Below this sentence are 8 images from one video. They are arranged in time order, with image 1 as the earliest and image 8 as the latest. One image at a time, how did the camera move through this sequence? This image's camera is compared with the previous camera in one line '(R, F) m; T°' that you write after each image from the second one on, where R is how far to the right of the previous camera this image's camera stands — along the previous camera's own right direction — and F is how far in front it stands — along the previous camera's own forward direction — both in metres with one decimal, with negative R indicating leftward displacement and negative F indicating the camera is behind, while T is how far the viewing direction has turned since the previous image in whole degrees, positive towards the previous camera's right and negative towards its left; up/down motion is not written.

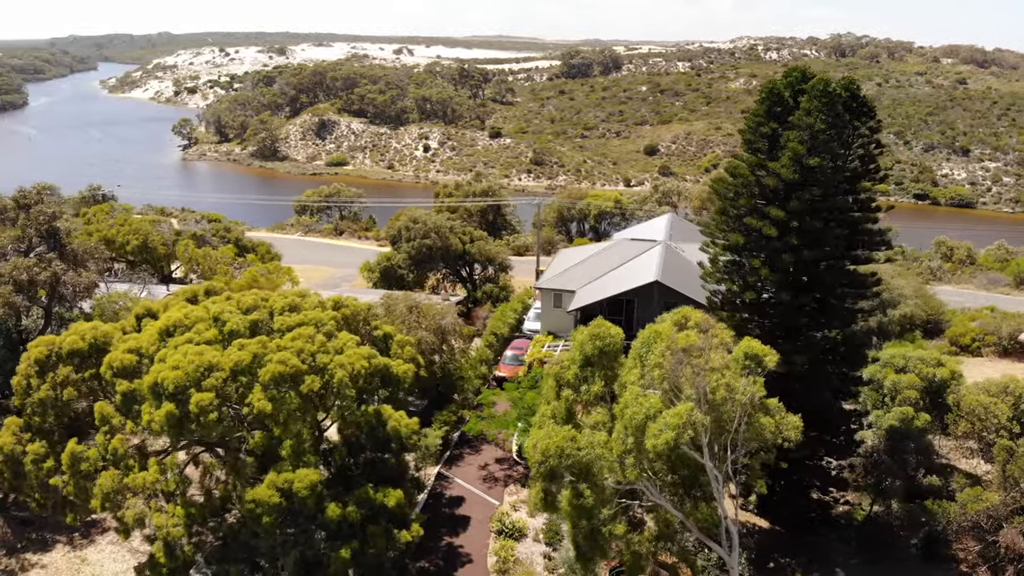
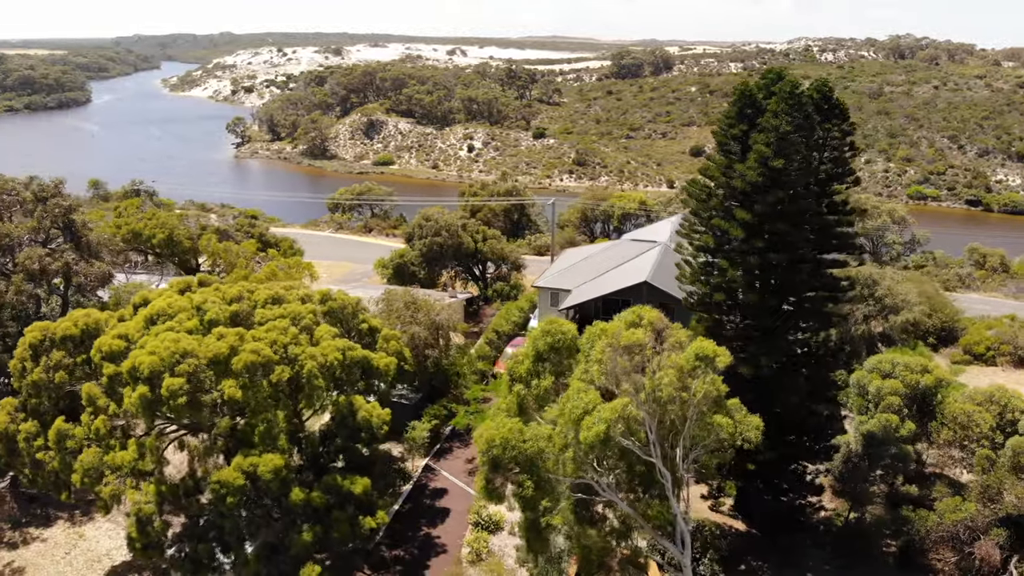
(+1.3, -0.2) m; -4°
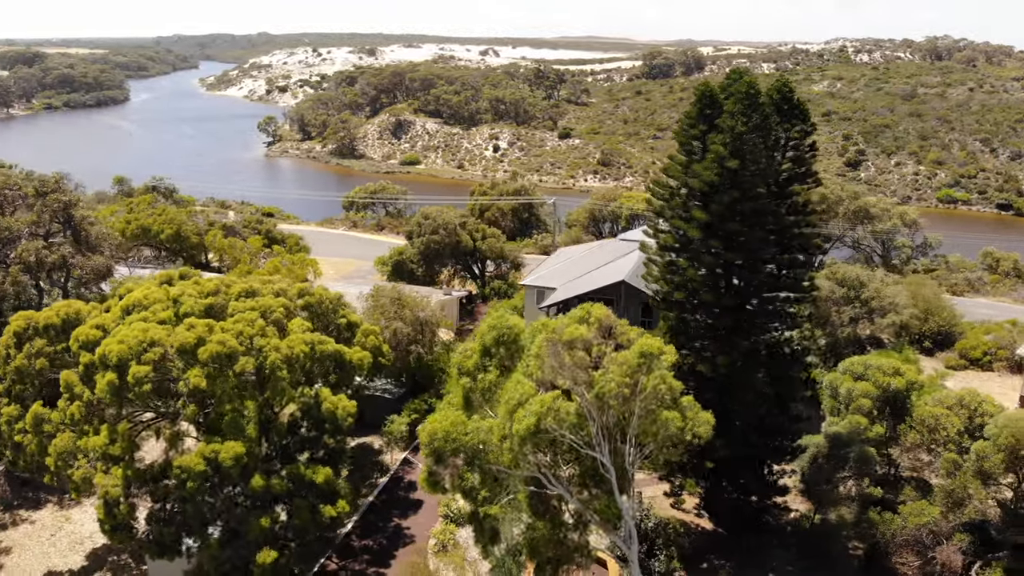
(+1.1, -0.2) m; -2°
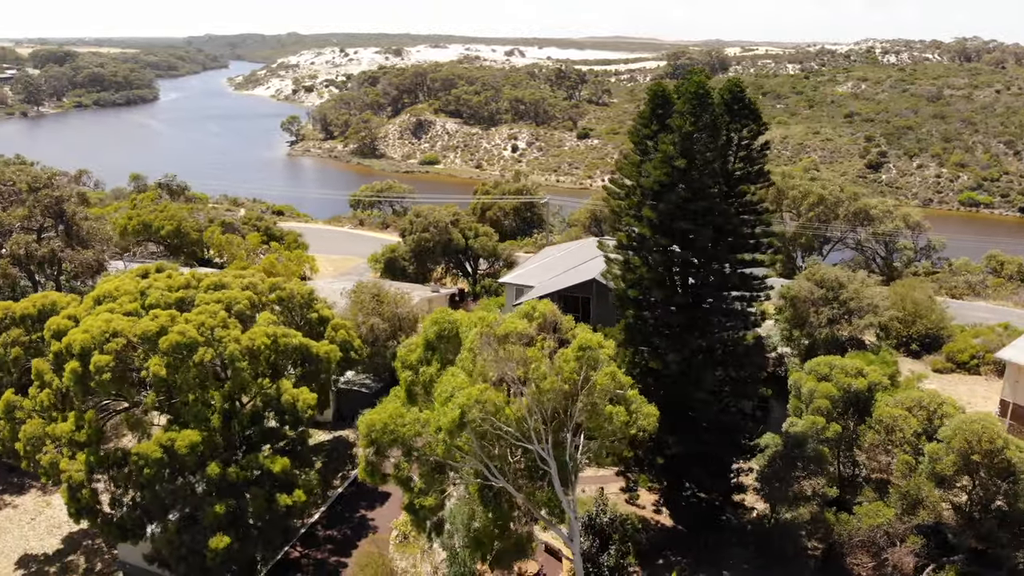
(+1.1, -0.2) m; -2°
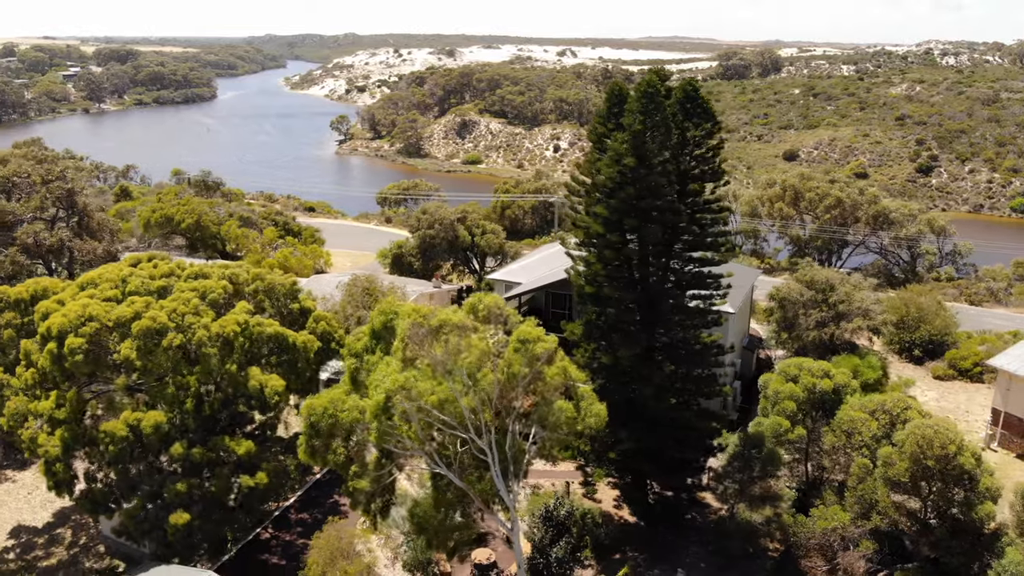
(+1.5, -0.2) m; -4°
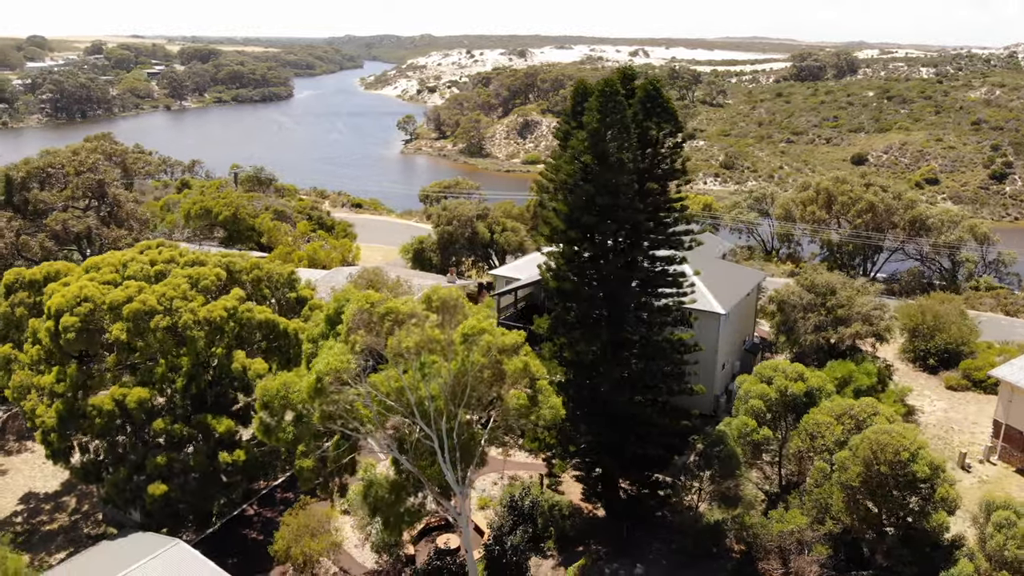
(+1.7, -0.2) m; -5°
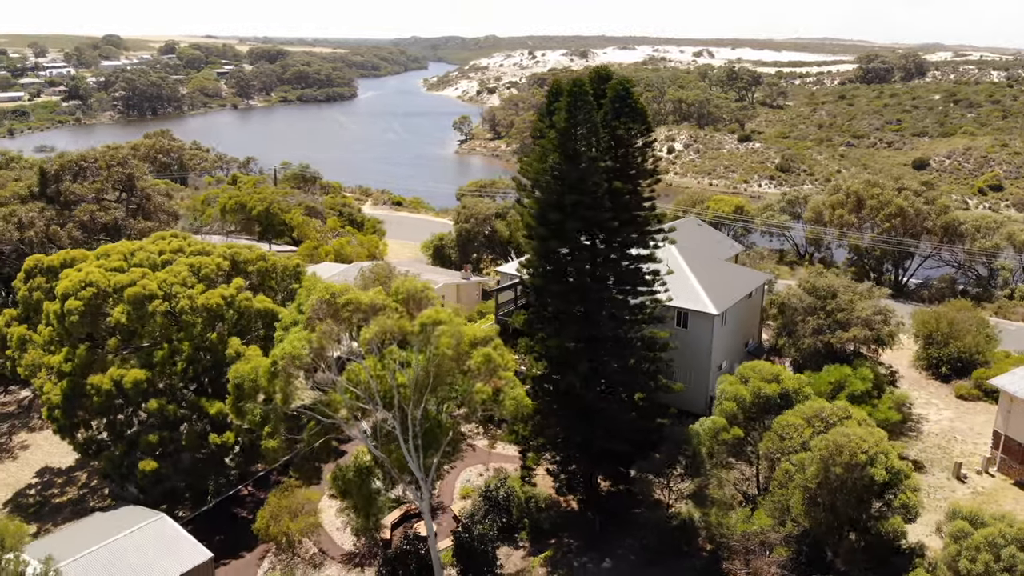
(+1.4, -0.3) m; -4°
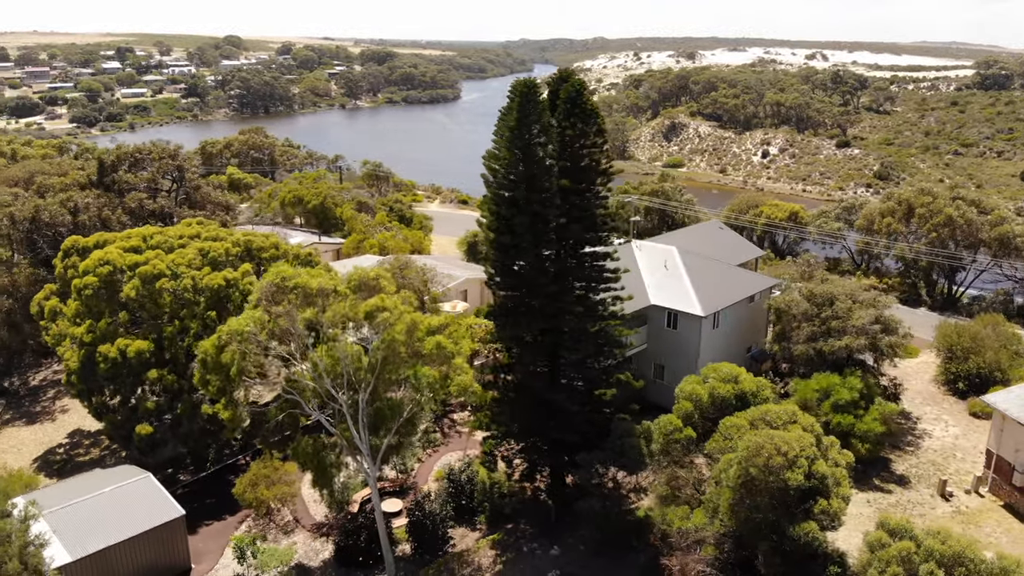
(+2.5, -0.4) m; -7°
